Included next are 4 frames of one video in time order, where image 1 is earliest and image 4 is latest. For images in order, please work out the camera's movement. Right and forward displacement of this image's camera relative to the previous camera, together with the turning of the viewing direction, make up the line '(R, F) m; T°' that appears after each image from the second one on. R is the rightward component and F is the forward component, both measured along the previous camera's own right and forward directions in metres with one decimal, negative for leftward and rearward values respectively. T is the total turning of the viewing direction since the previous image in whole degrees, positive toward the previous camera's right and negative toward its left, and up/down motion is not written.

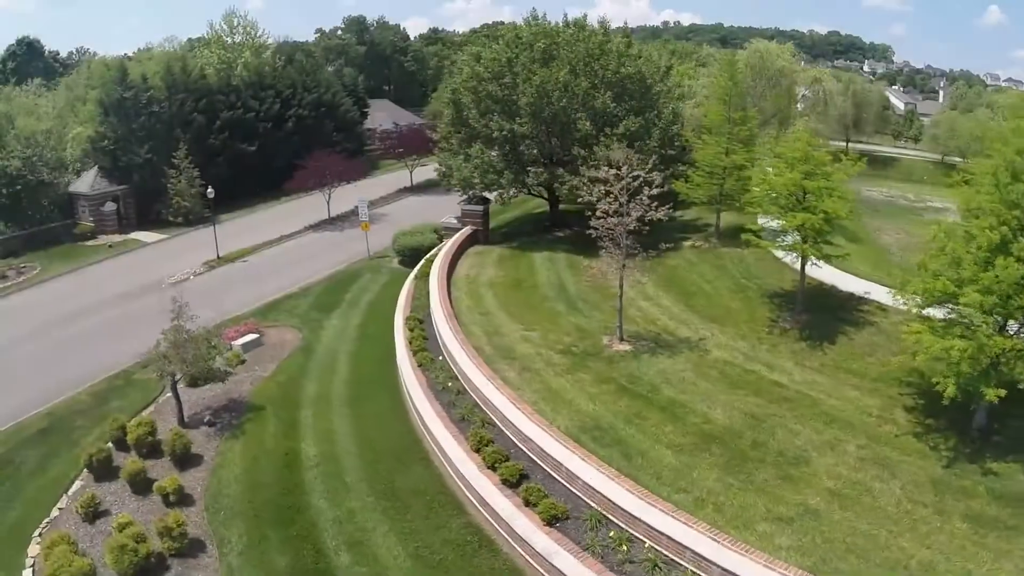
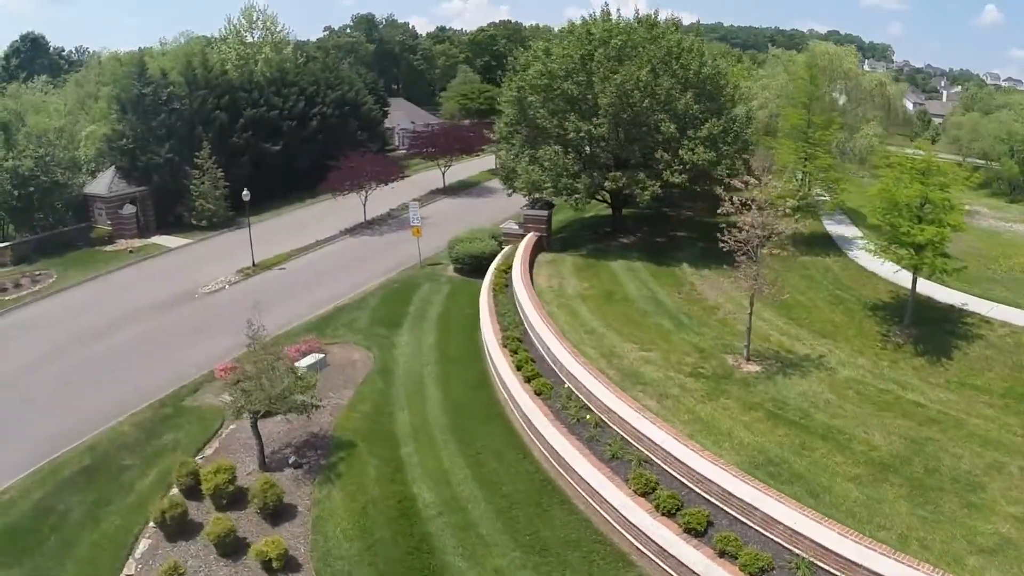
(-2.2, +2.0) m; +1°
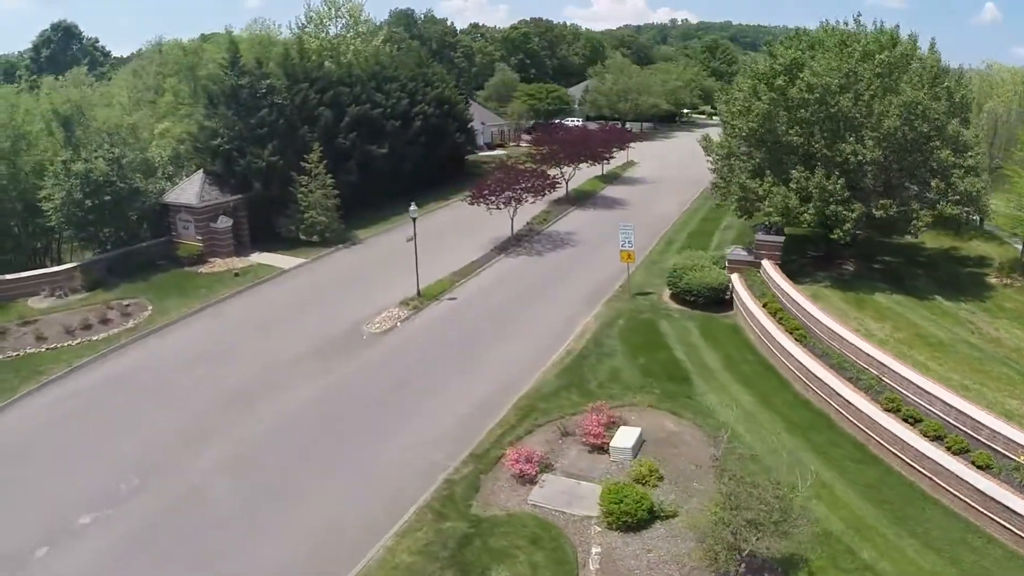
(-6.3, +4.2) m; +2°
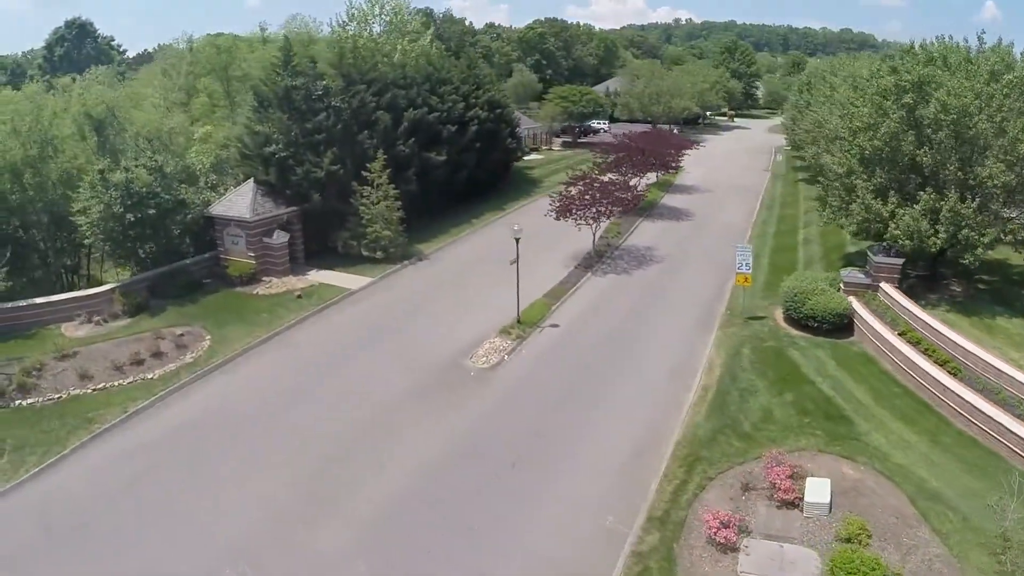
(-2.9, +2.1) m; +1°
